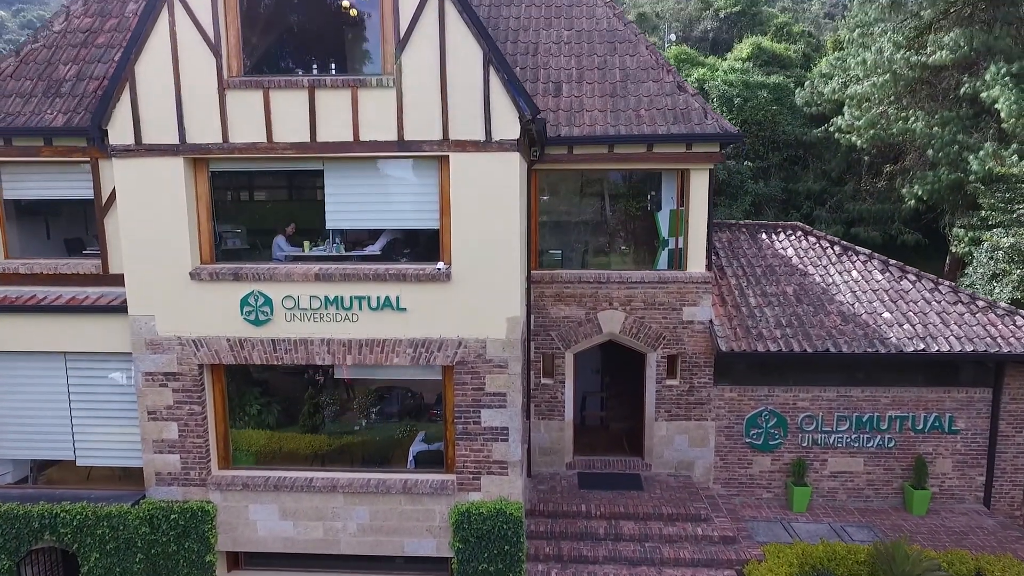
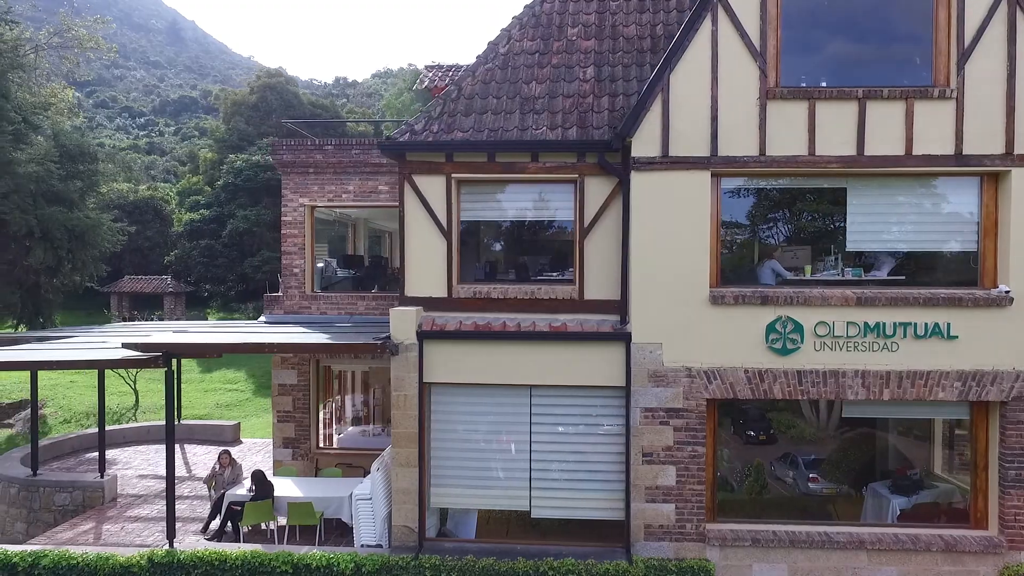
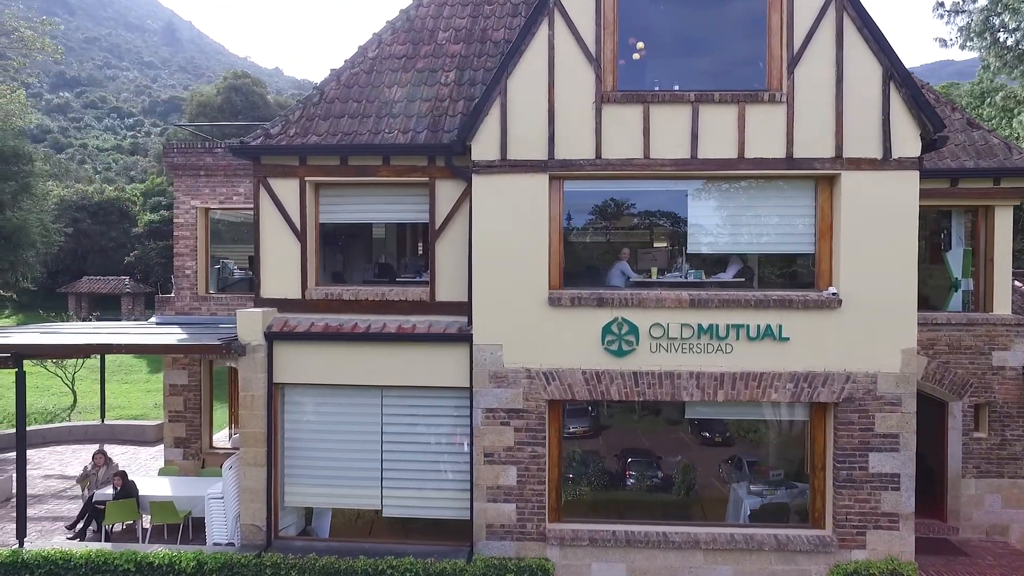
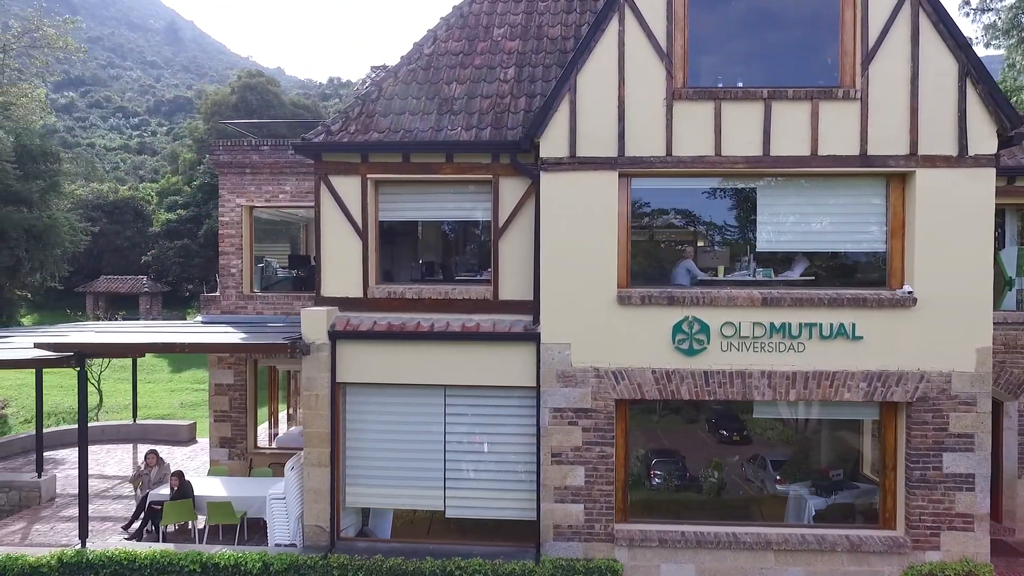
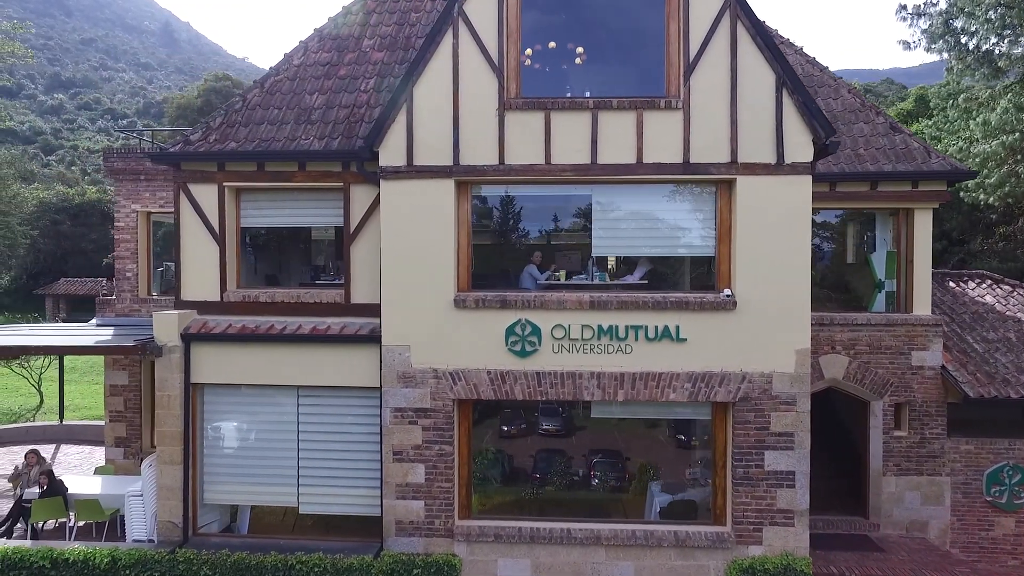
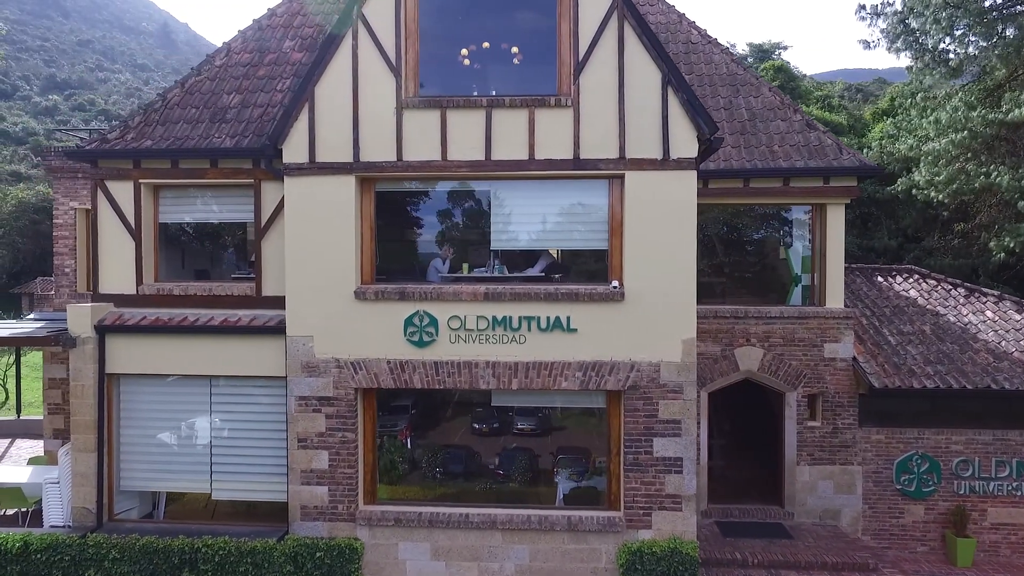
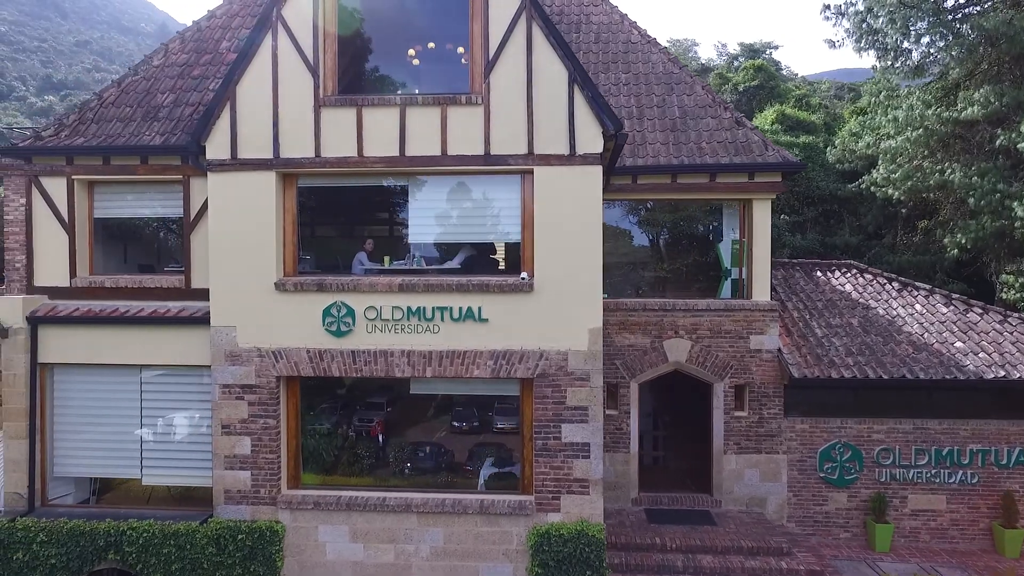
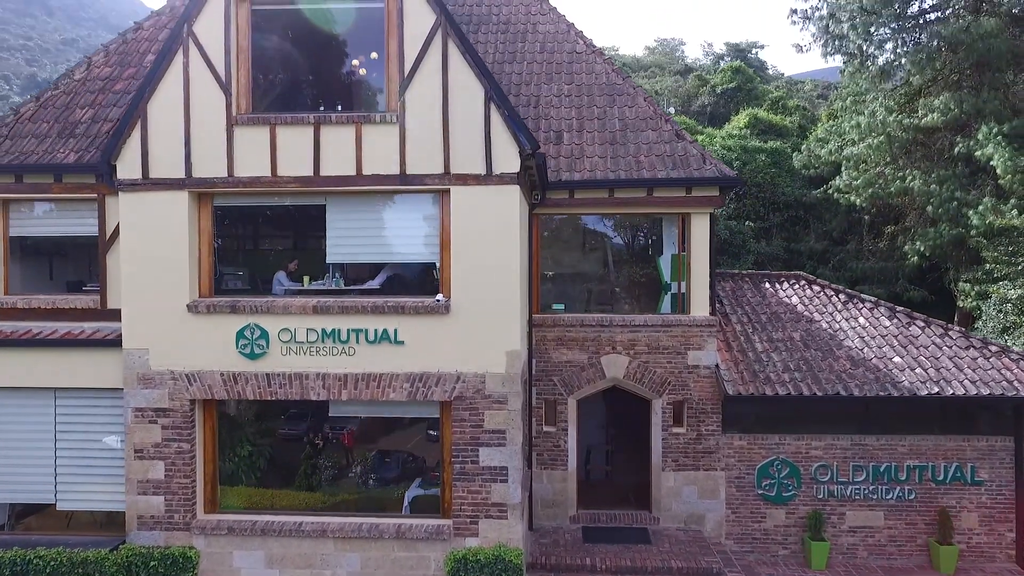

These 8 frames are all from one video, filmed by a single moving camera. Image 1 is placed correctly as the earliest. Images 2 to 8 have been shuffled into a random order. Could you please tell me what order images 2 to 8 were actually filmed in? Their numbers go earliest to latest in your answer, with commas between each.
8, 7, 6, 5, 3, 4, 2
